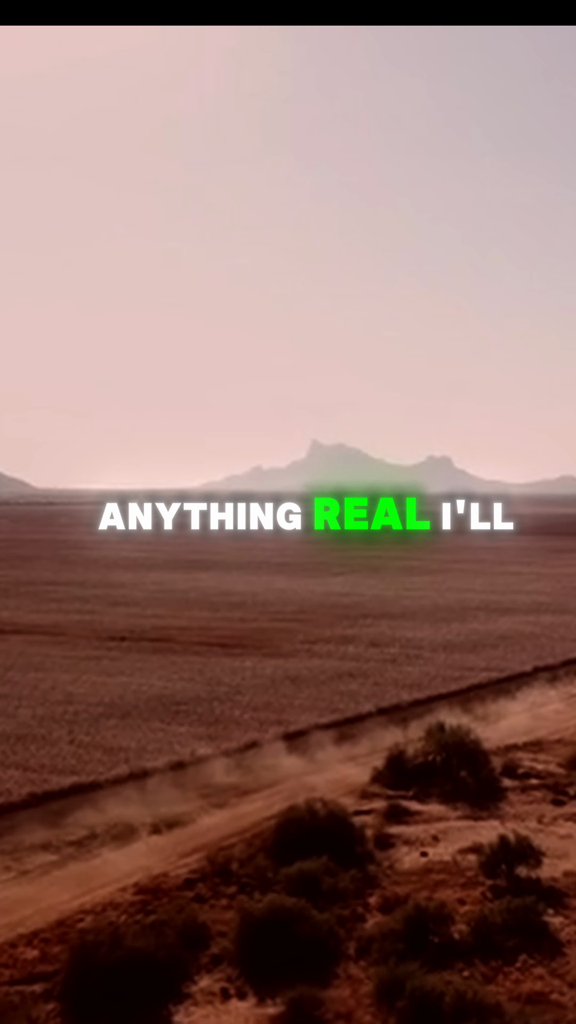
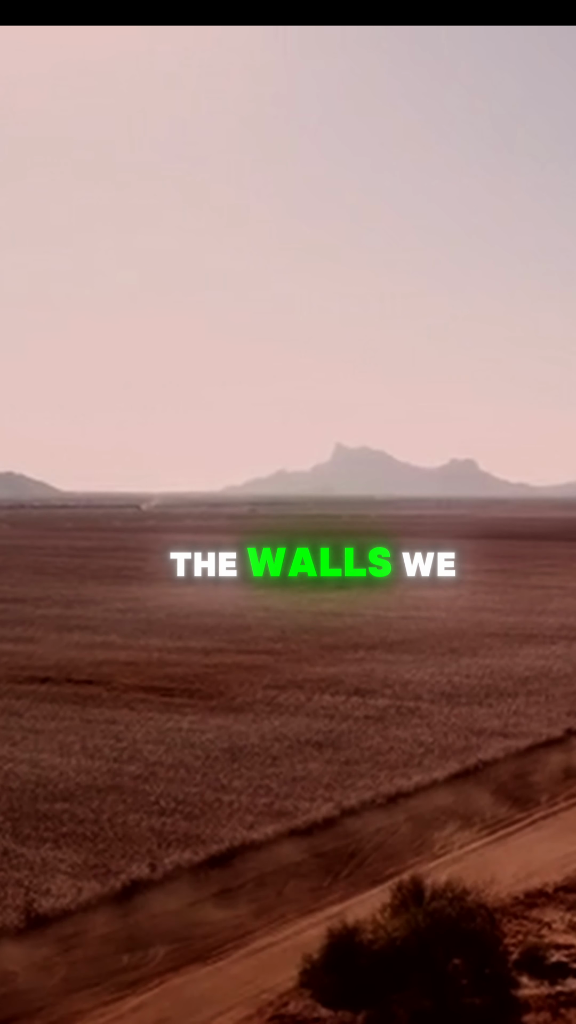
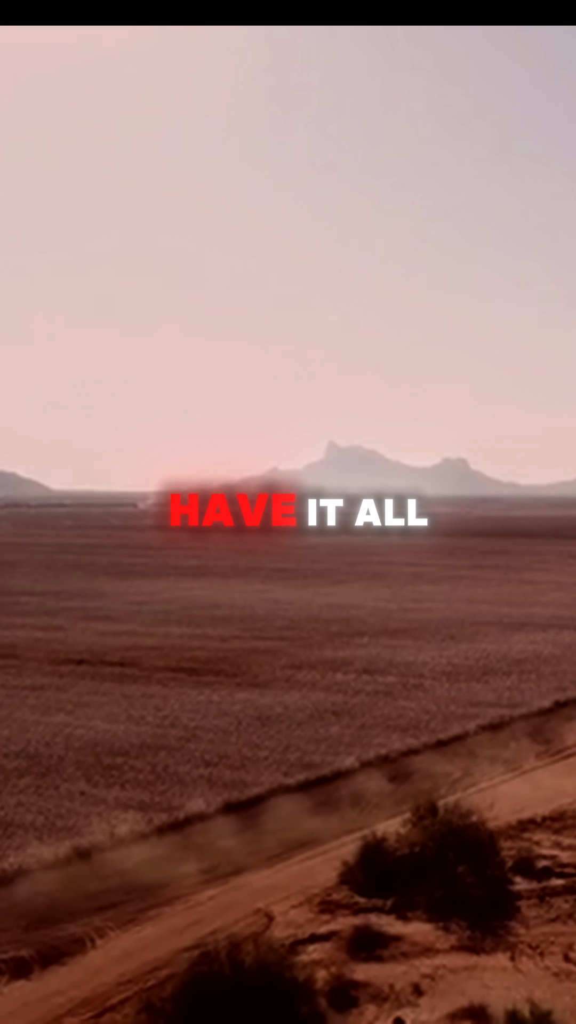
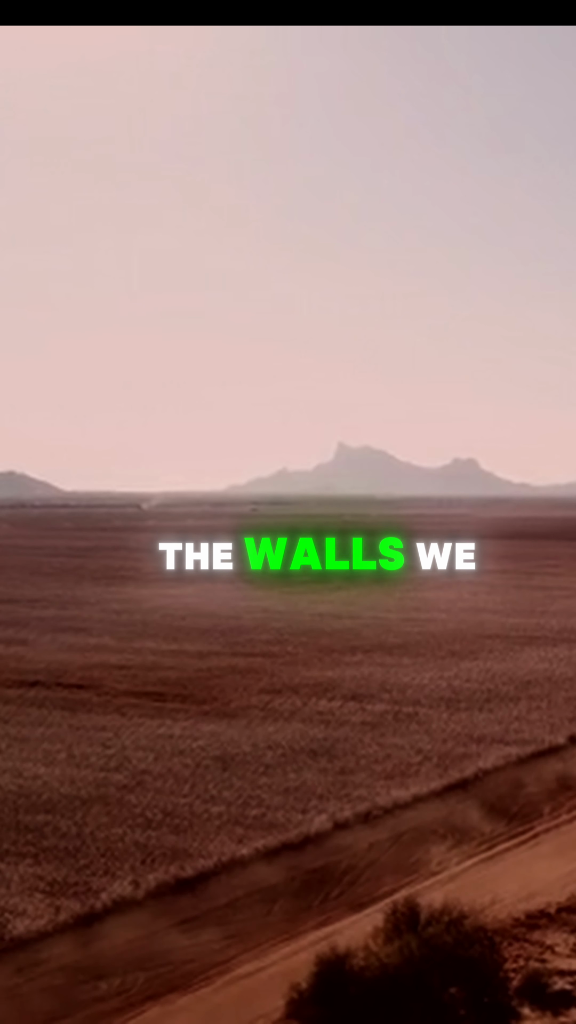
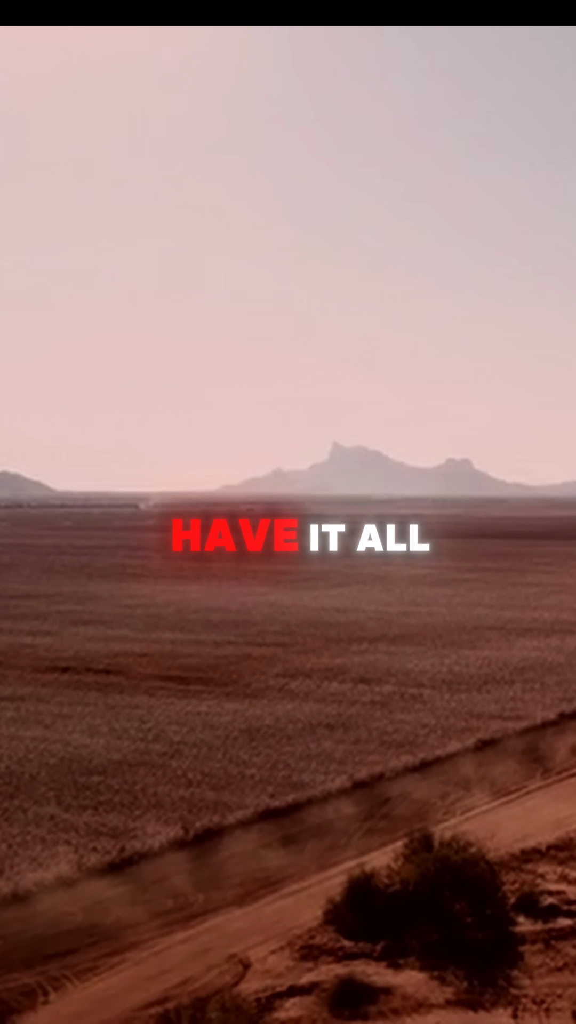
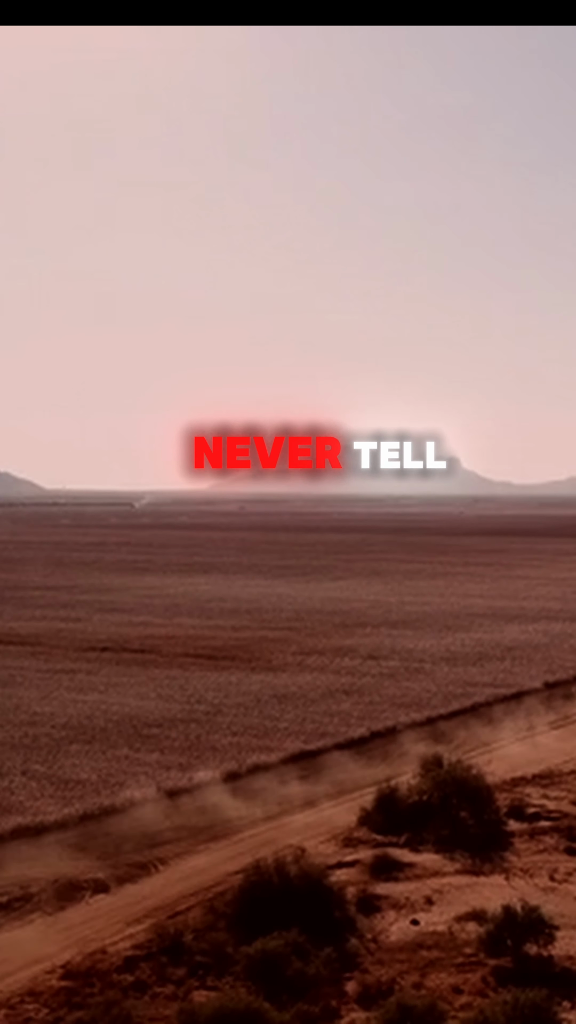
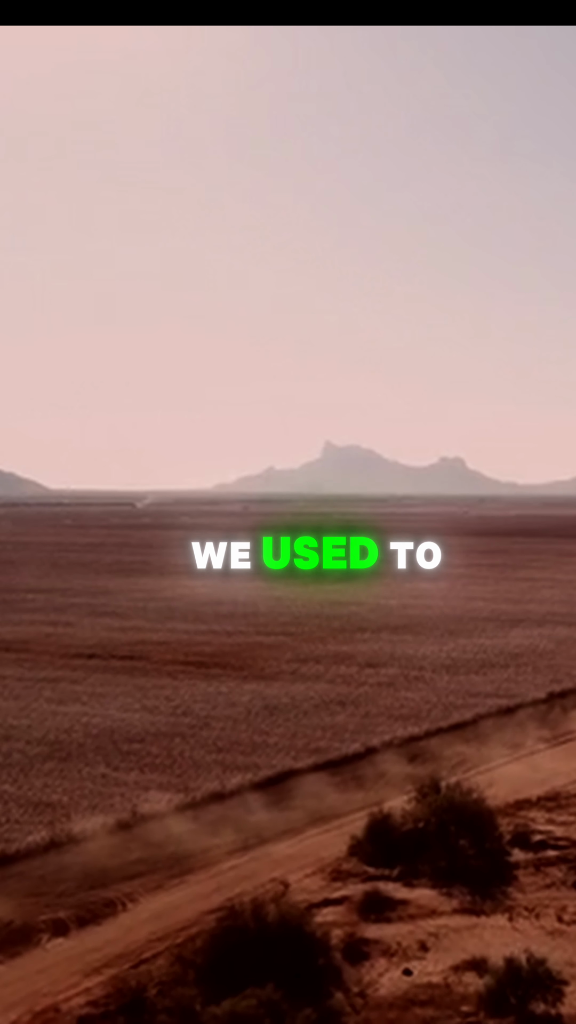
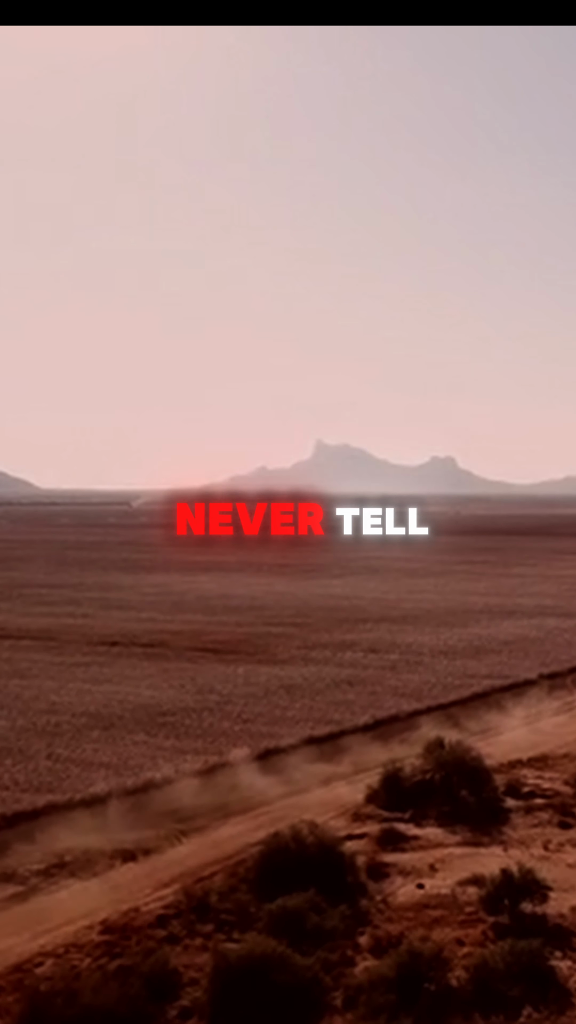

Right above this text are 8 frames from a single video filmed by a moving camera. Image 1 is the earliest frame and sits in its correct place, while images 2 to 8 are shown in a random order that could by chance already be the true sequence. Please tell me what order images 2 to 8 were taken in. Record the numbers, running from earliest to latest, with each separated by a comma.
8, 6, 7, 3, 5, 2, 4
